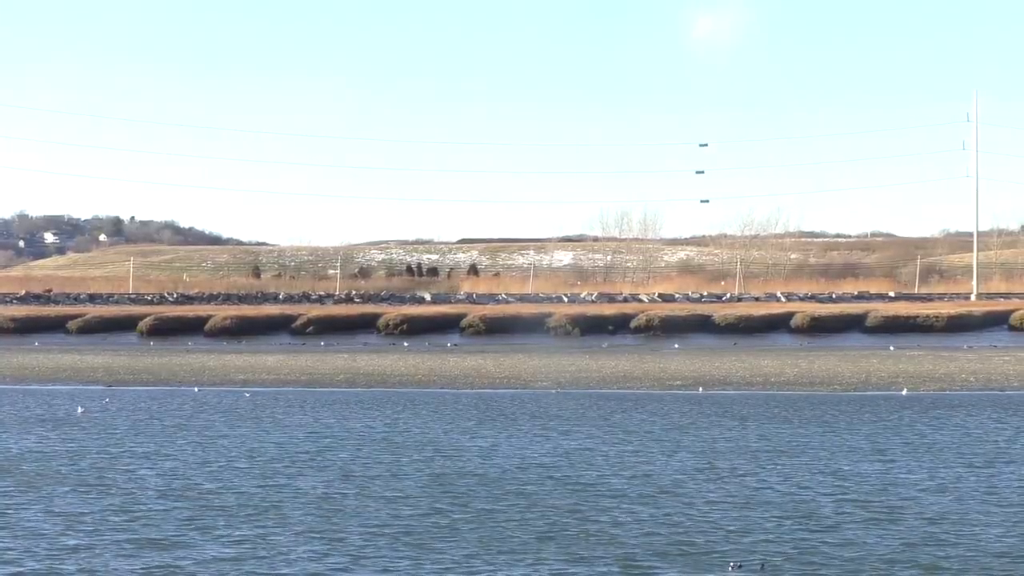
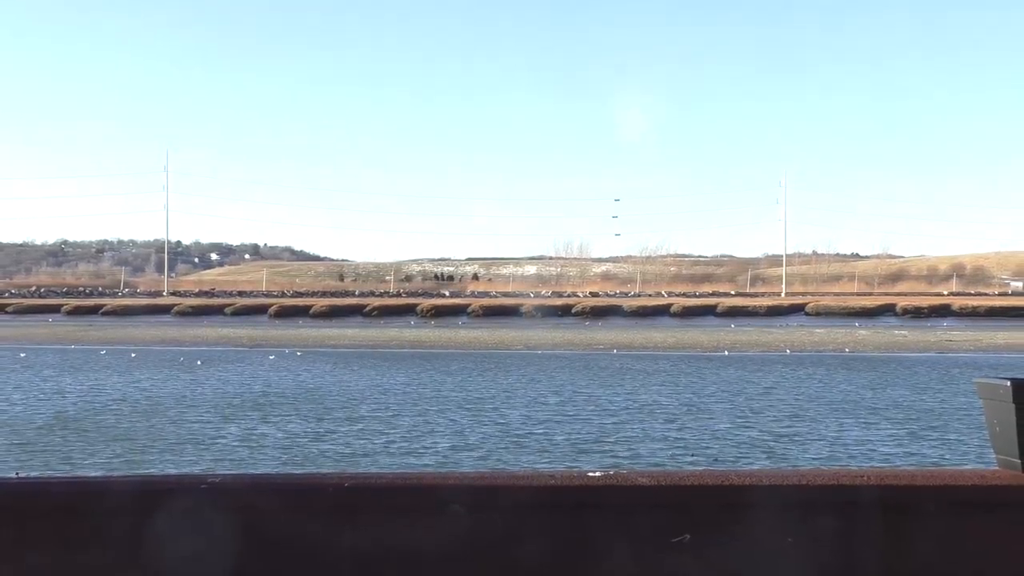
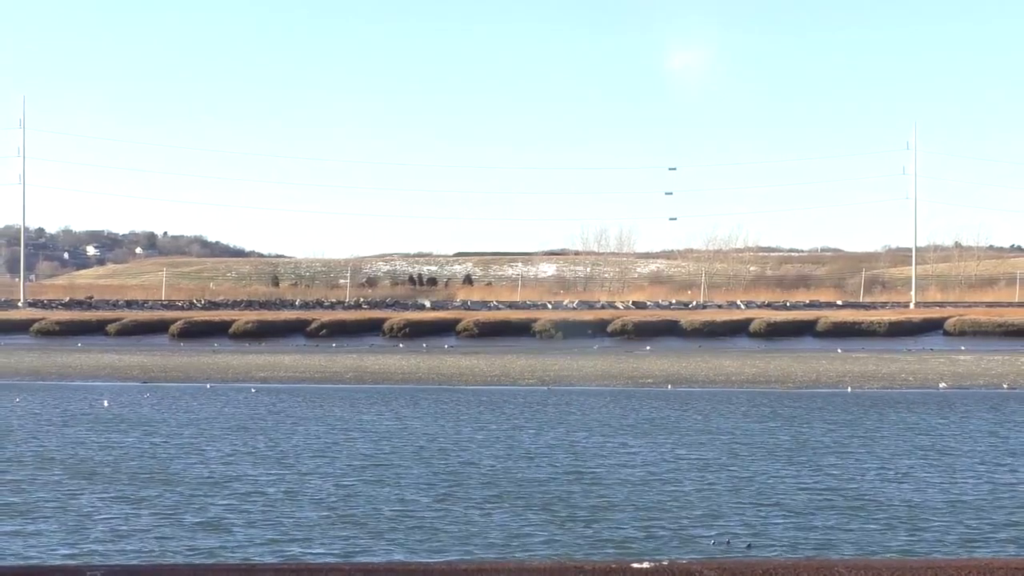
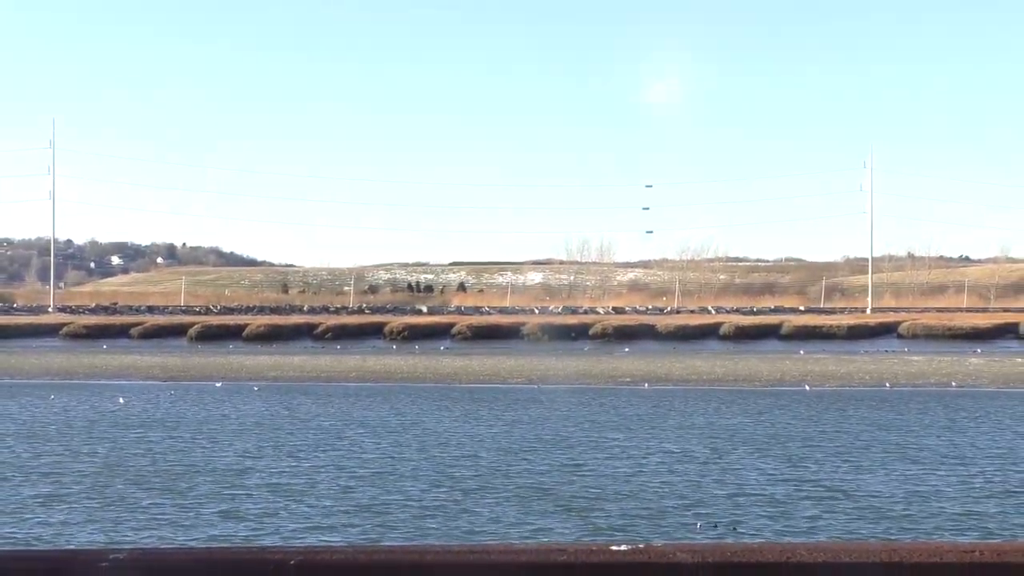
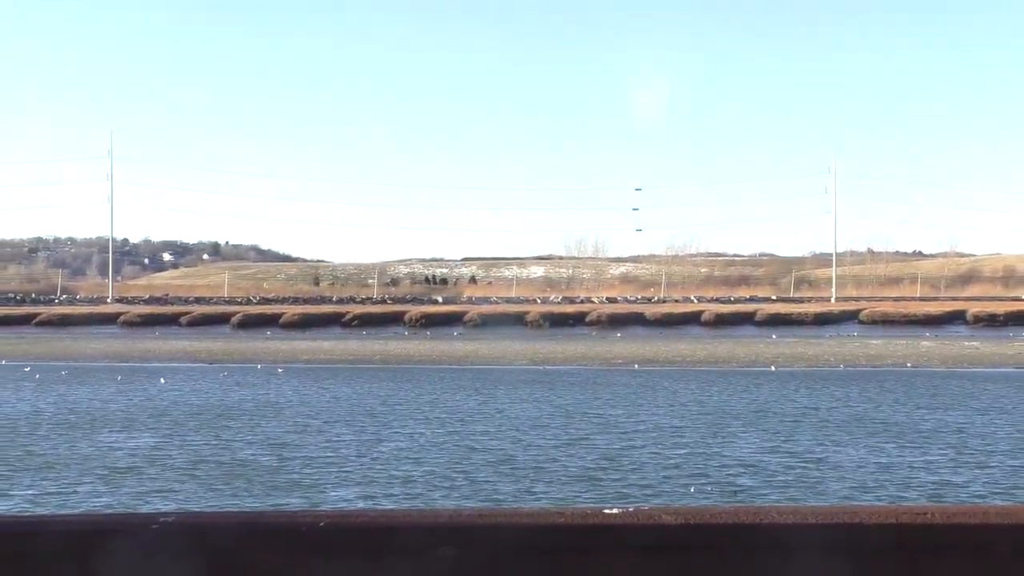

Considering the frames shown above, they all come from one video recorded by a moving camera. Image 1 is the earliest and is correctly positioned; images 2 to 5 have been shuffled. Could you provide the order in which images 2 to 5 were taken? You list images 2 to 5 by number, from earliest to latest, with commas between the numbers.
3, 4, 5, 2
